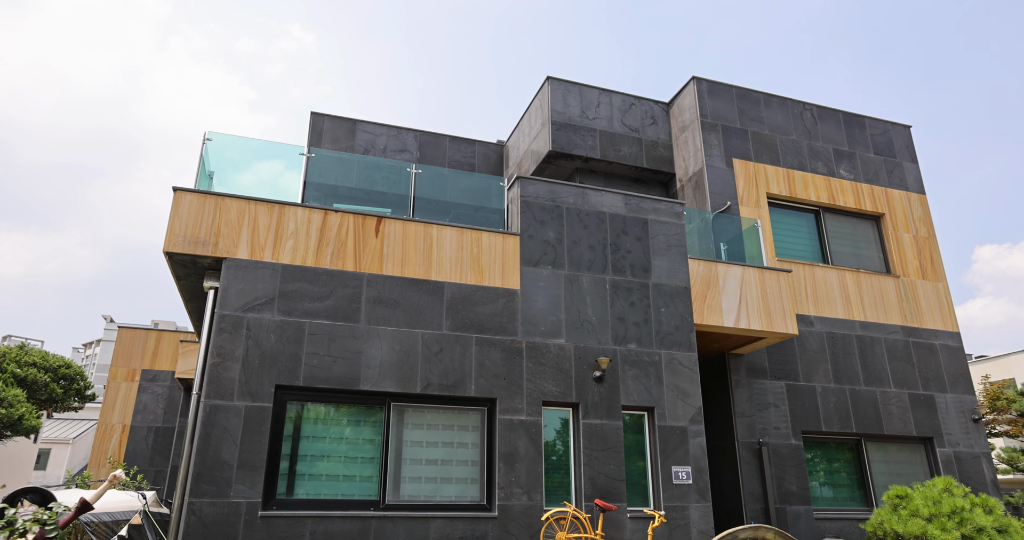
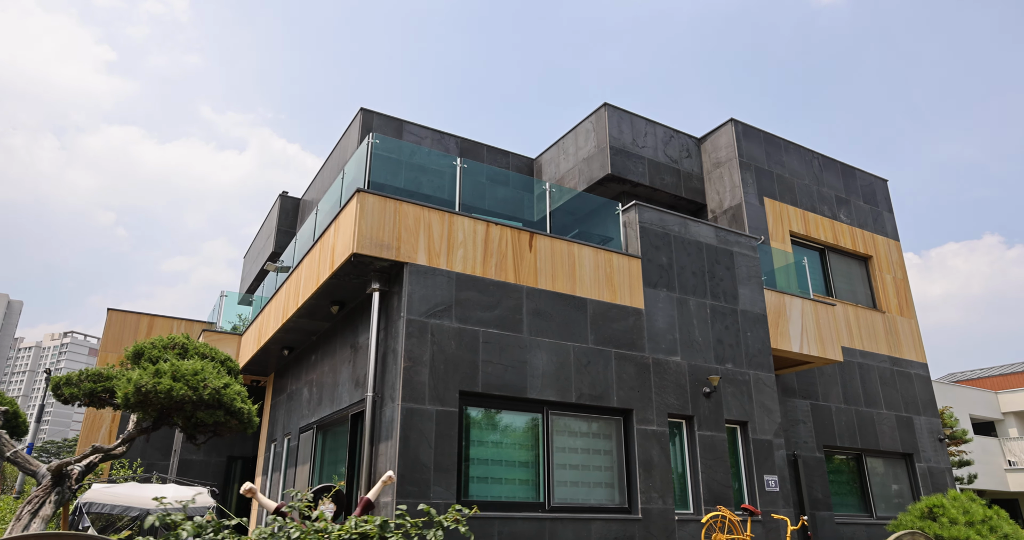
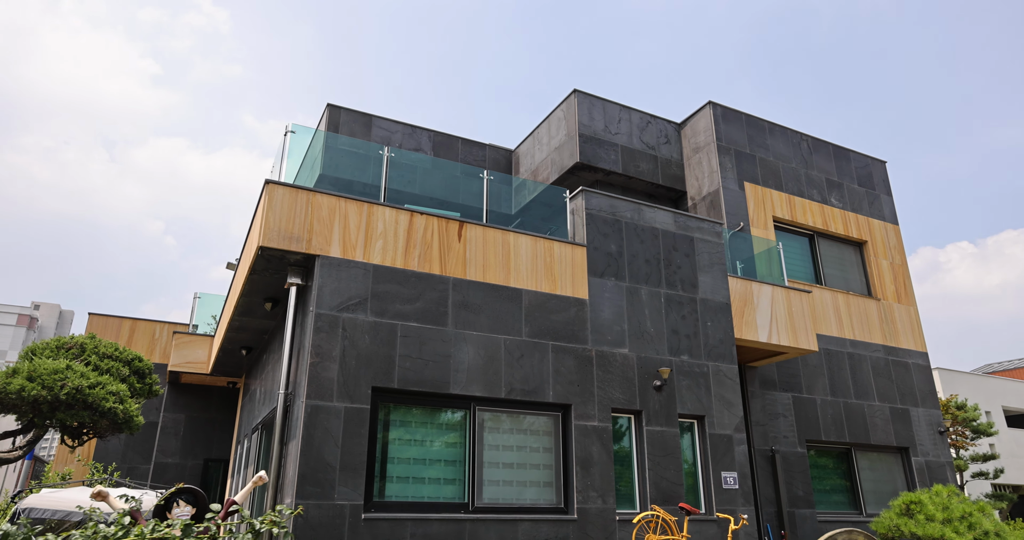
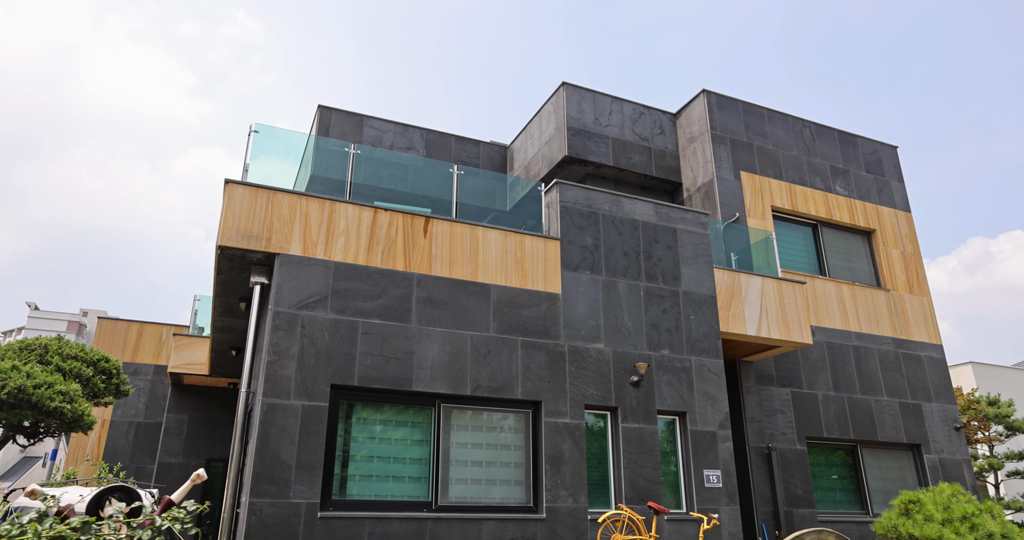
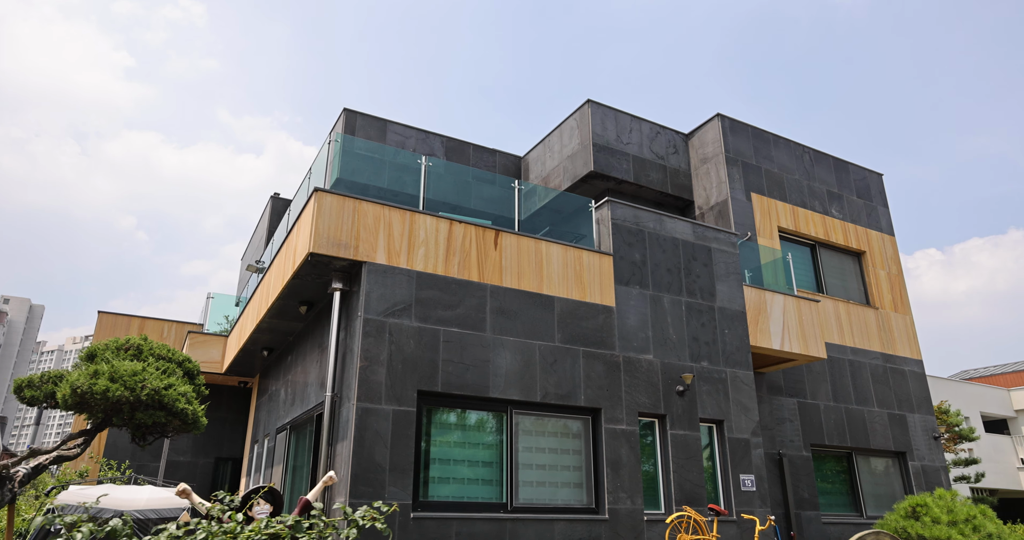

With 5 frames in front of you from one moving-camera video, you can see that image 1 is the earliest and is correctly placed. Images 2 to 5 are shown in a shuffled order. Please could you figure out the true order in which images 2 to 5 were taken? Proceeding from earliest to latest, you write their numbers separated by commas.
4, 3, 5, 2
